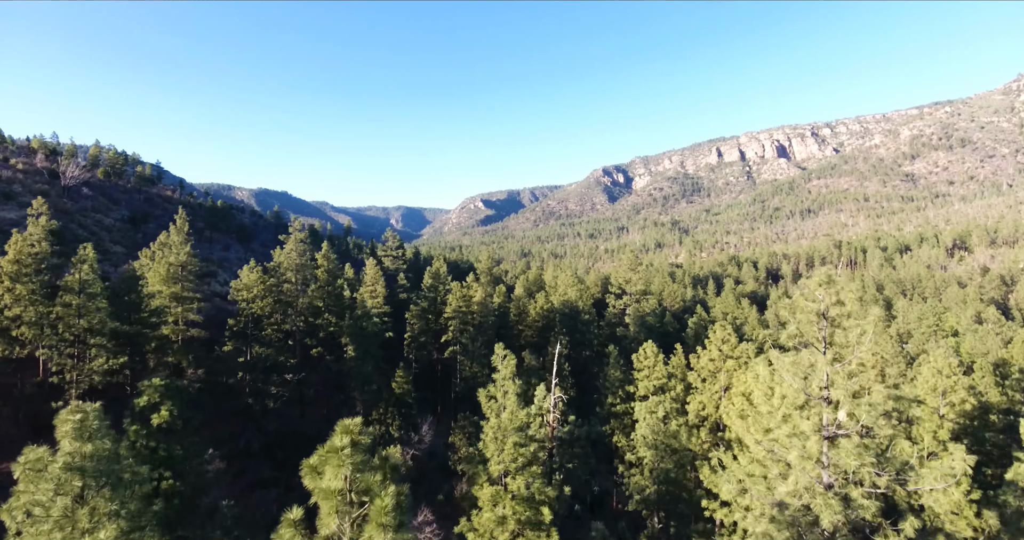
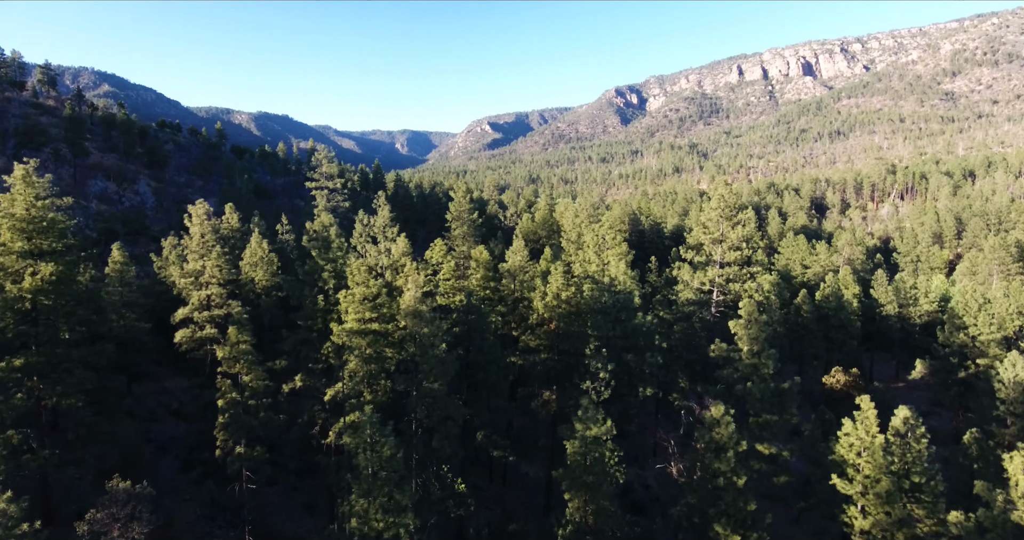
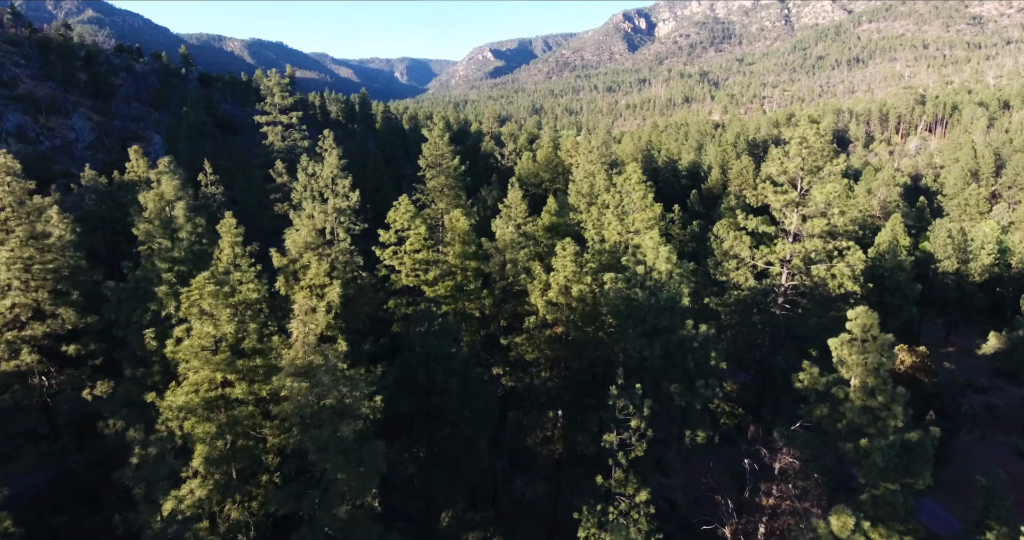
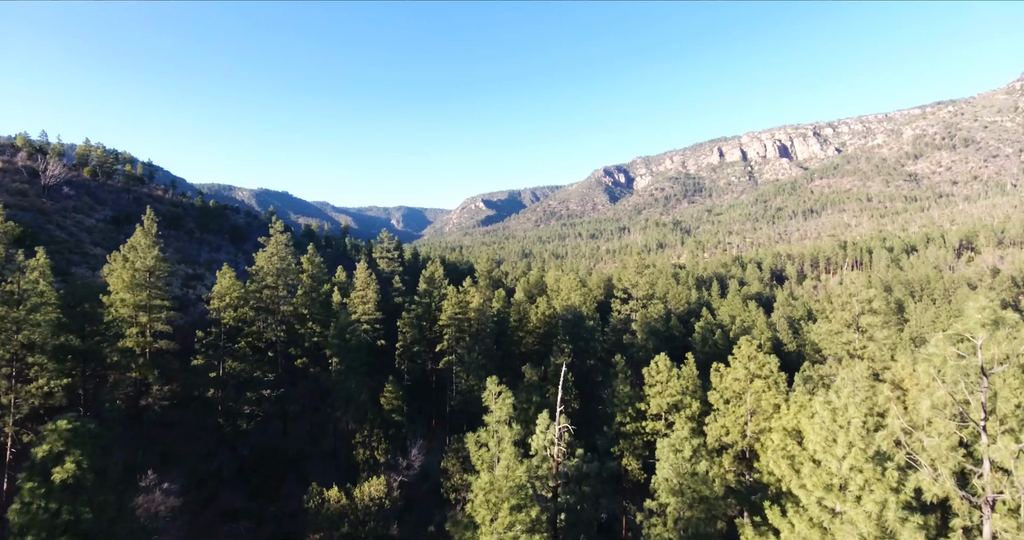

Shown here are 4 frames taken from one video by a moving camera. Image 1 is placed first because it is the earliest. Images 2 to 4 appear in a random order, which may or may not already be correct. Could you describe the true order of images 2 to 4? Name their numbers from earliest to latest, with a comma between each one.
4, 2, 3
